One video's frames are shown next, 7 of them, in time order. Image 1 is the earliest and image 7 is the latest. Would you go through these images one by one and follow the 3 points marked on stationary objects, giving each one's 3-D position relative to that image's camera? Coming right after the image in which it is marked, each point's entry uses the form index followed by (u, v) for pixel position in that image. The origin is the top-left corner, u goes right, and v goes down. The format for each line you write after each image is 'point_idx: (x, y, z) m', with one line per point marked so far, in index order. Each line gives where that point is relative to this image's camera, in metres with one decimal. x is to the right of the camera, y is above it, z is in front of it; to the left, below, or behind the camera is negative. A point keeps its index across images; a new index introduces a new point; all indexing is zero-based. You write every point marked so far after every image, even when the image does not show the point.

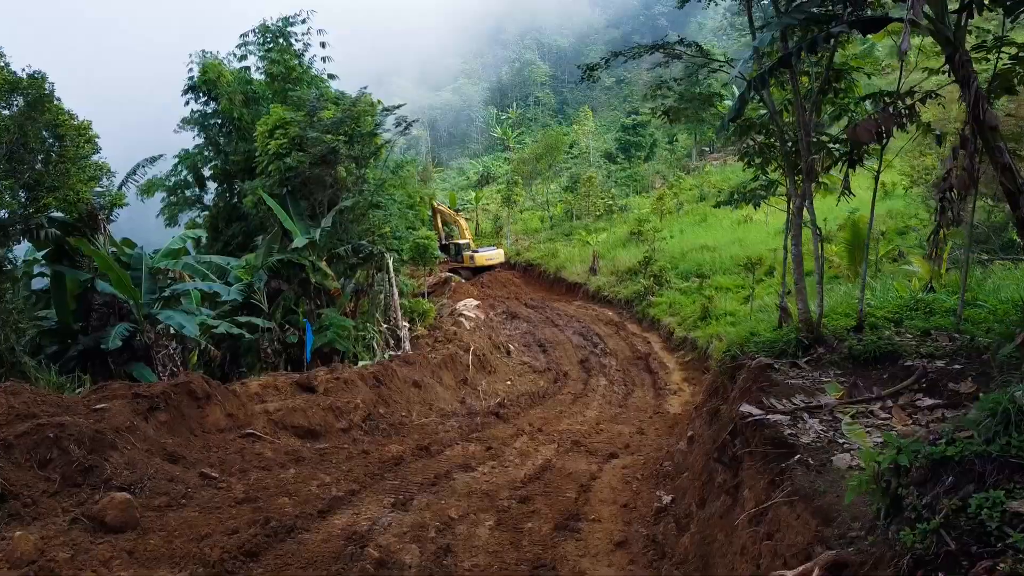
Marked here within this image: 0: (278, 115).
0: (-3.3, +2.4, +10.7) m
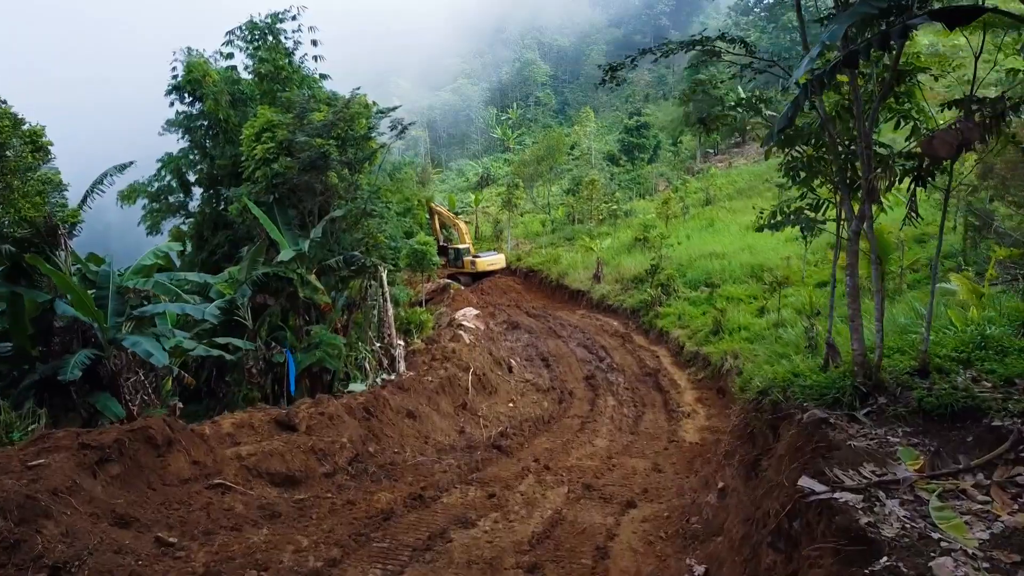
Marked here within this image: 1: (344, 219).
0: (-3.2, +2.2, +10.0) m
1: (-2.2, +0.9, +10.0) m
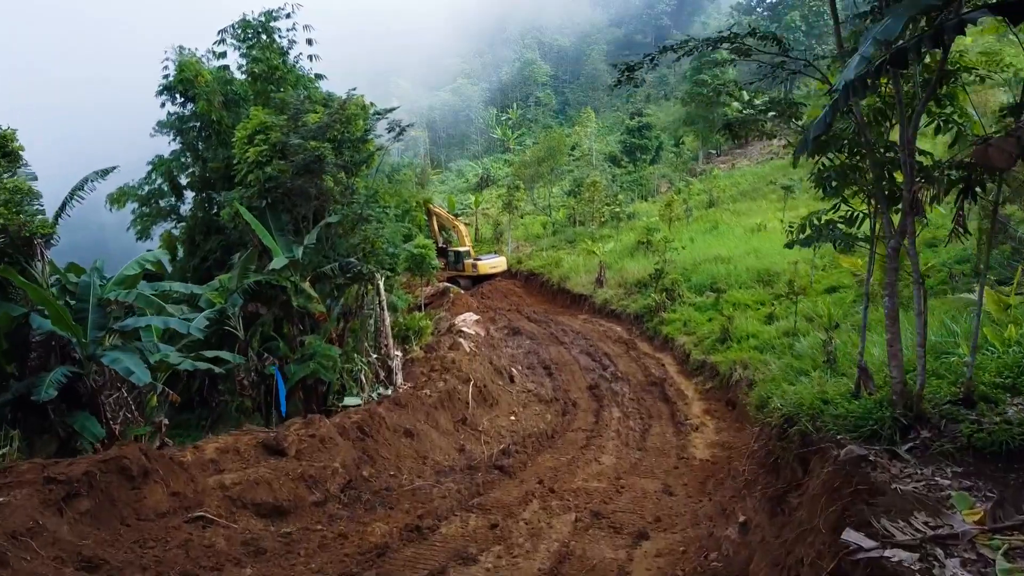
0: (-3.2, +2.1, +9.7) m
1: (-2.2, +0.8, +9.7) m
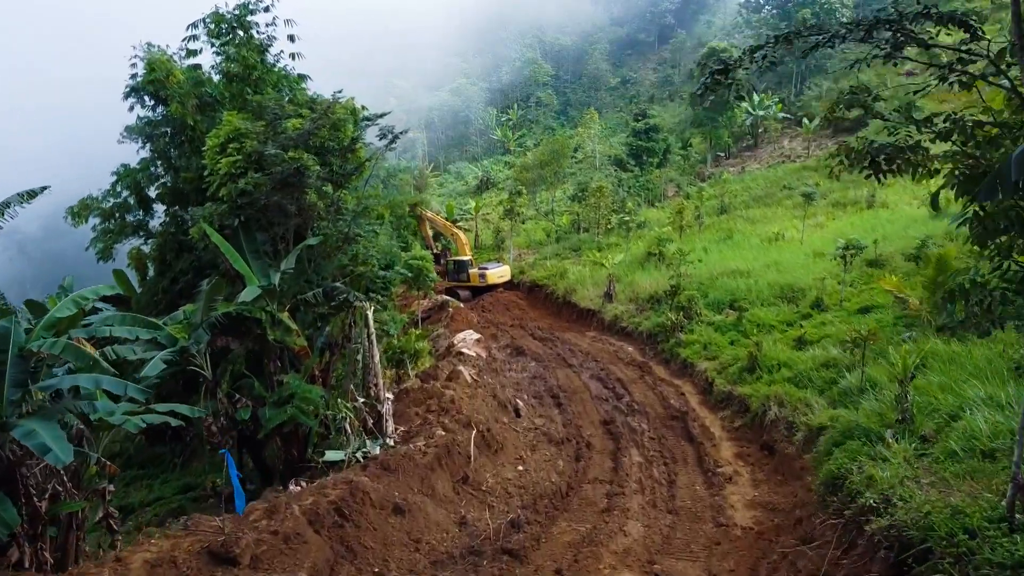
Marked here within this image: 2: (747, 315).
0: (-3.1, +1.8, +8.6) m
1: (-2.1, +0.5, +8.5) m
2: (+4.0, -0.5, +13.2) m
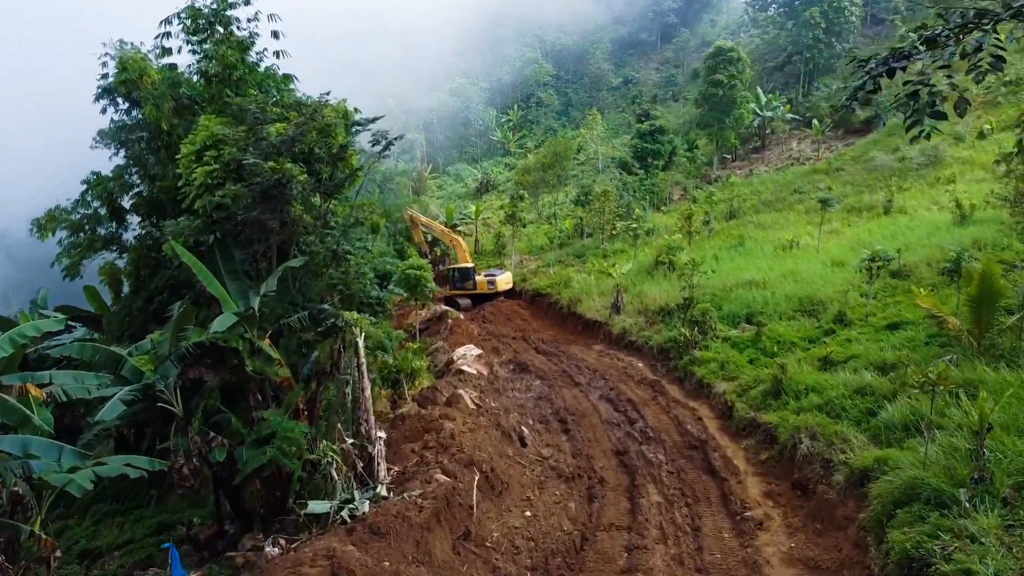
0: (-3.1, +1.6, +7.7) m
1: (-2.1, +0.3, +7.7) m
2: (+4.1, -0.7, +12.4) m
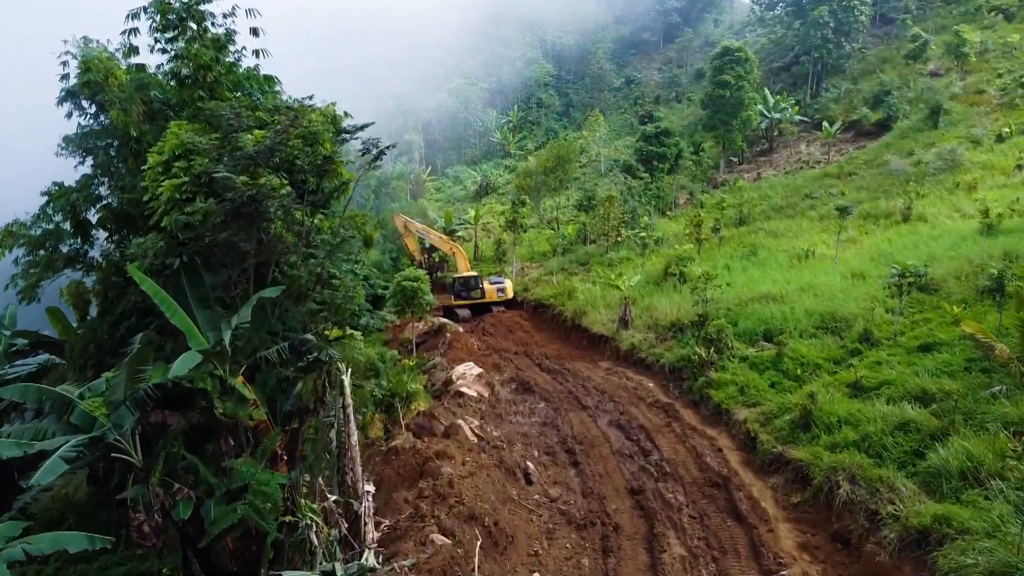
0: (-3.0, +1.3, +6.9) m
1: (-2.0, 0.0, +6.9) m
2: (+4.1, -0.9, +11.5) m
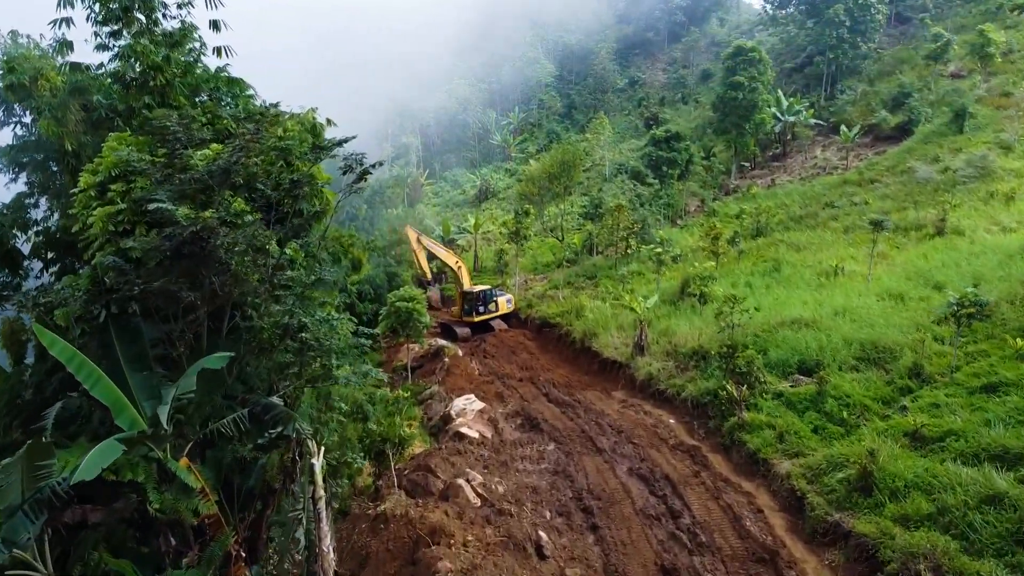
0: (-2.9, +1.0, +5.6) m
1: (-1.9, -0.4, +5.6) m
2: (+4.2, -1.3, +10.2) m
